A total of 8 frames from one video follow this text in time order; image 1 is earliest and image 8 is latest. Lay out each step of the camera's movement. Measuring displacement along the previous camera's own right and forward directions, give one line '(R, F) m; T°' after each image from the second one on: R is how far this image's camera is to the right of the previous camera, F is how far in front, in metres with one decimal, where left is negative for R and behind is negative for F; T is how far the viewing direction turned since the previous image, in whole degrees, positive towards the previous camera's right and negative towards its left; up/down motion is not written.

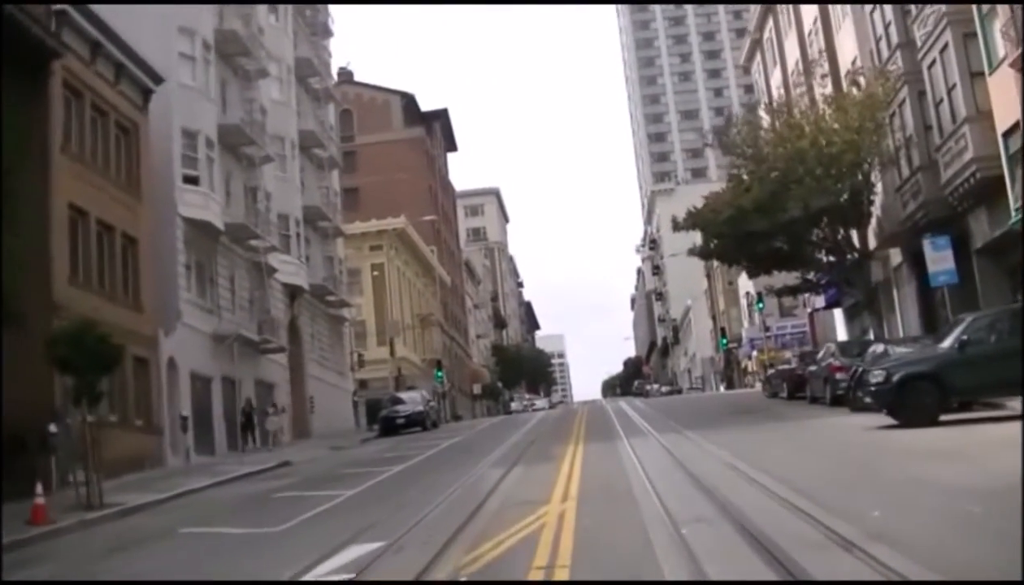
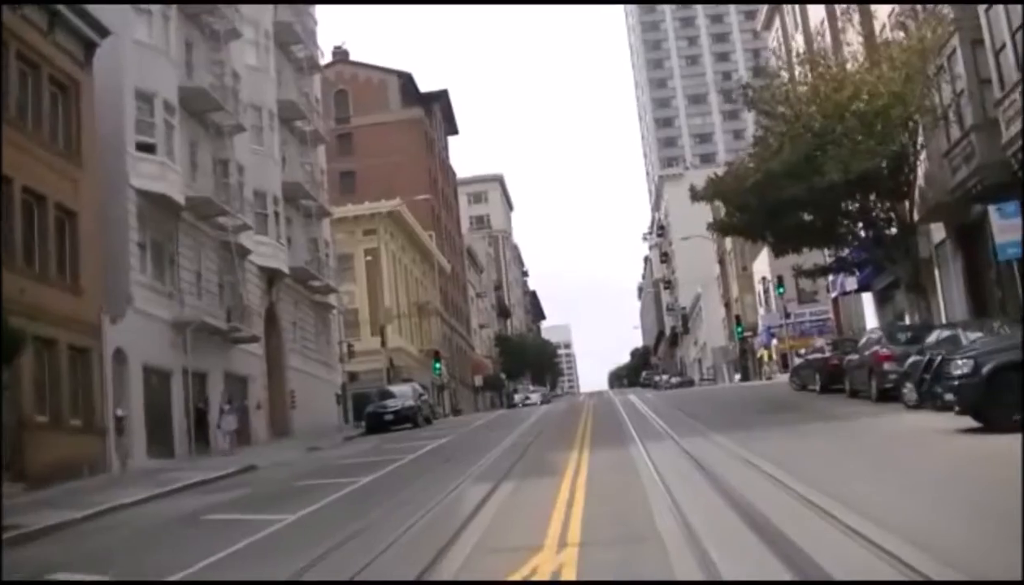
(+0.2, +3.6) m; 0°
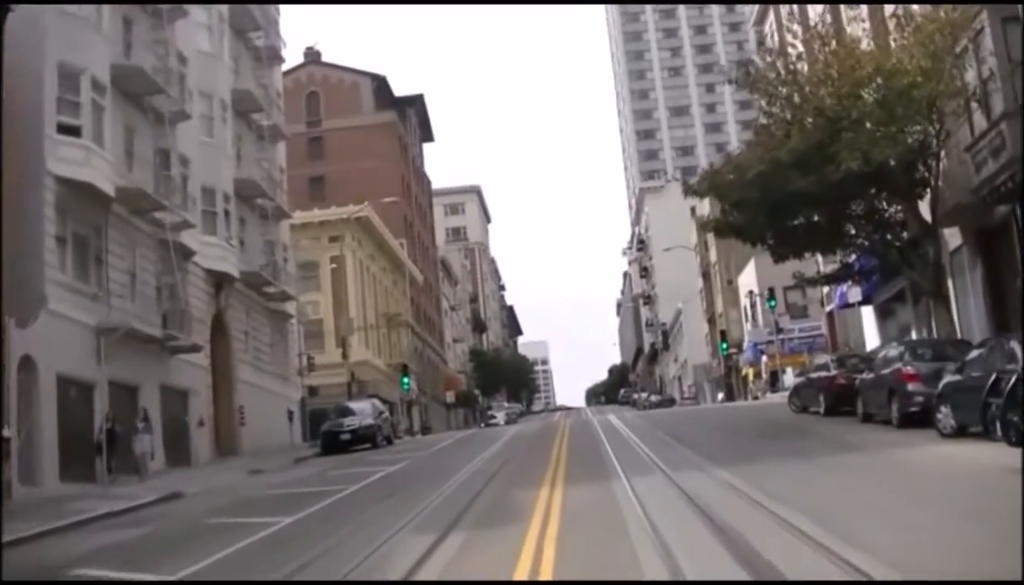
(+0.2, +3.1) m; +1°
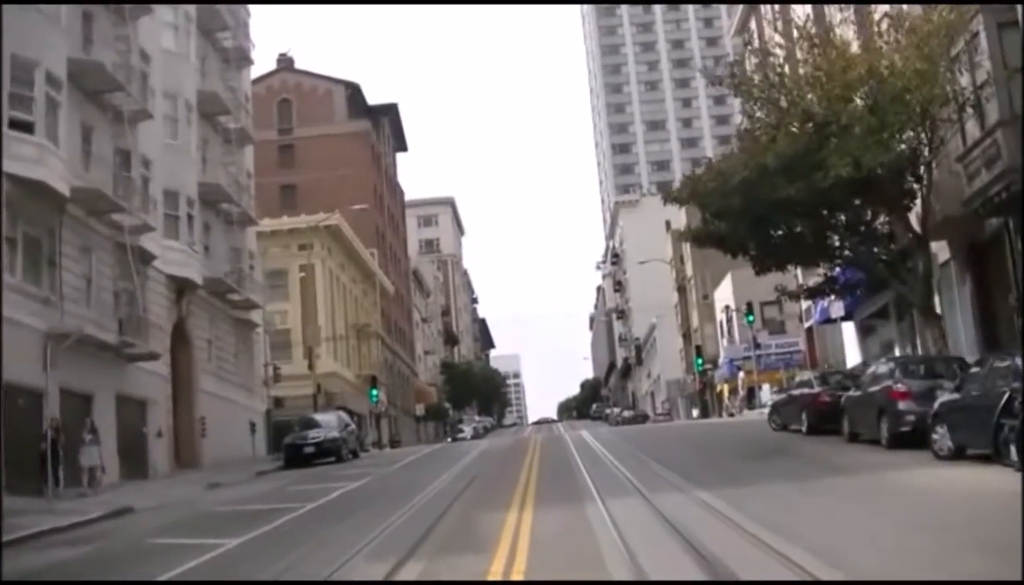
(0.0, +1.0) m; +1°
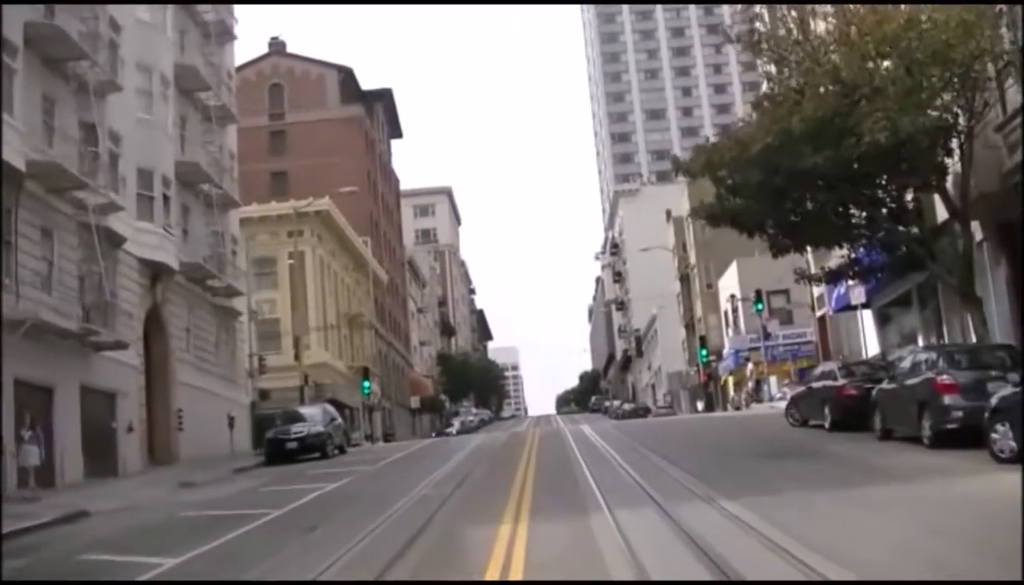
(+0.1, +2.0) m; 0°
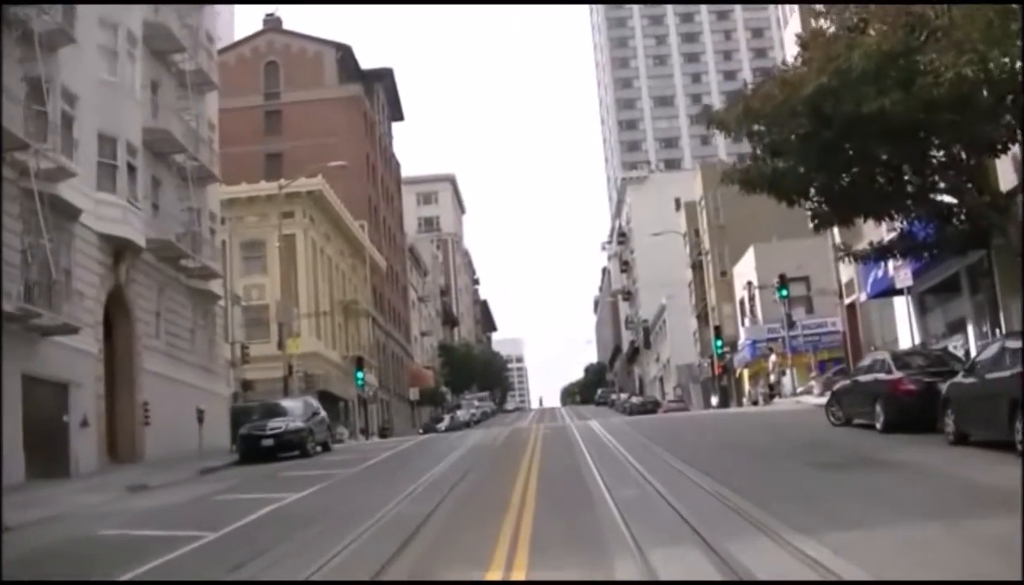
(+0.1, +3.1) m; 0°
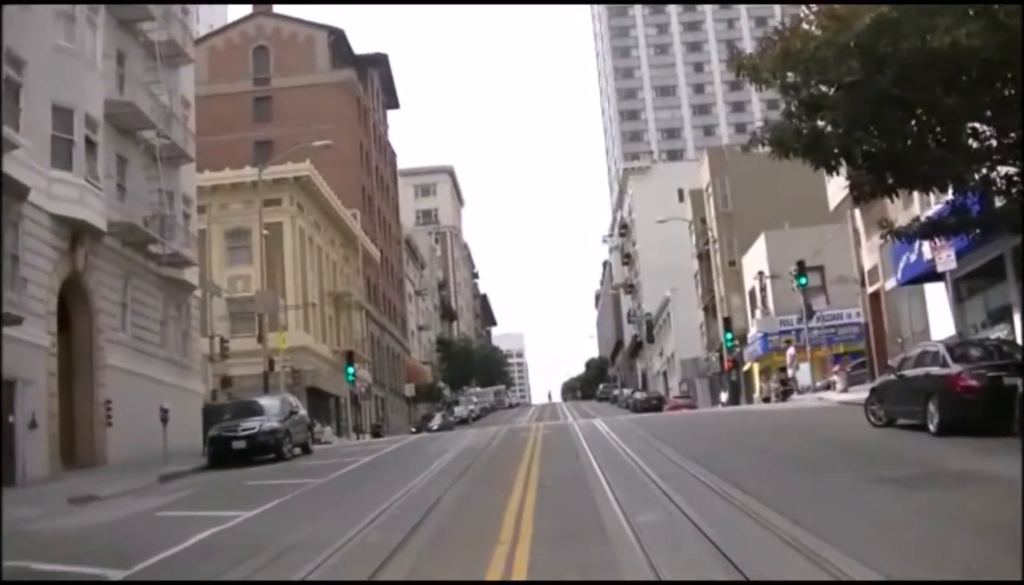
(+0.1, +2.5) m; 0°
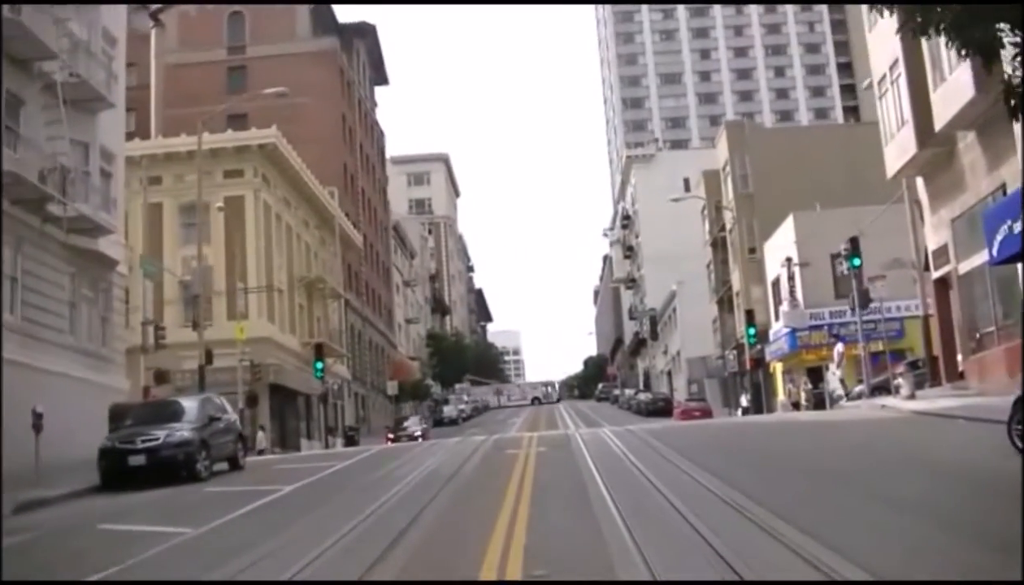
(+0.2, +5.8) m; 0°
